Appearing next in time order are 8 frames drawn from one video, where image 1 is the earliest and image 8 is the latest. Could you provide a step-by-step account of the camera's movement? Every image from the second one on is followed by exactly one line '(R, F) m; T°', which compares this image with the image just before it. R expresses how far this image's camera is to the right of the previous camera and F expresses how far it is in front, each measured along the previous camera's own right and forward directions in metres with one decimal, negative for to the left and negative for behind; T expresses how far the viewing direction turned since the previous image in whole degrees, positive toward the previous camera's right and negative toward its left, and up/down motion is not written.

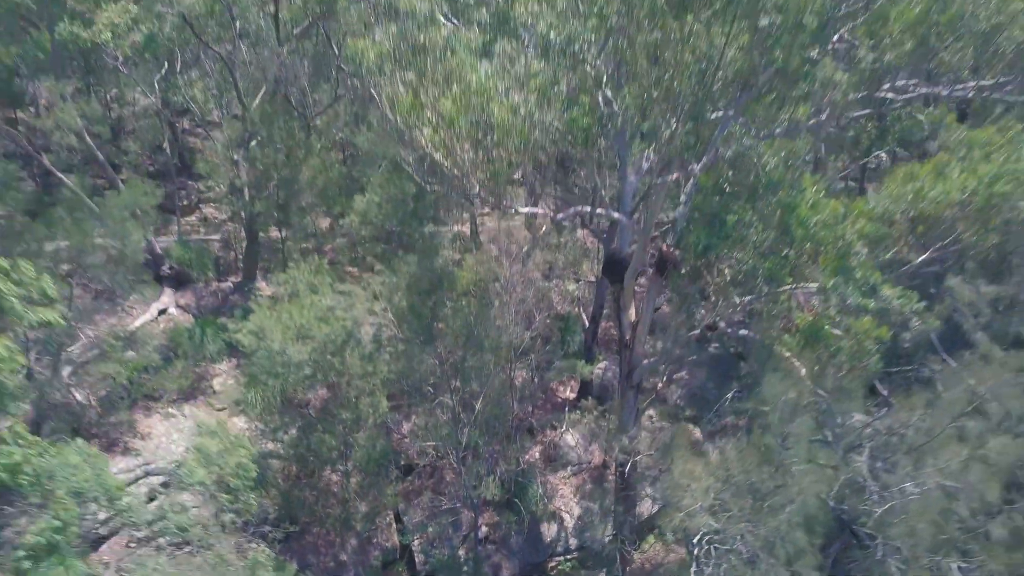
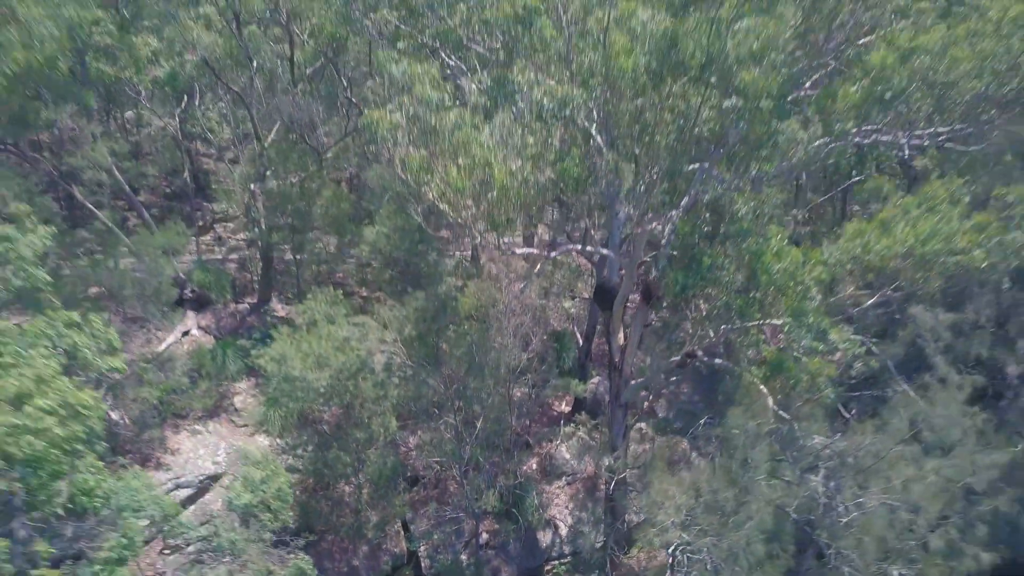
(0.0, -0.9) m; 0°
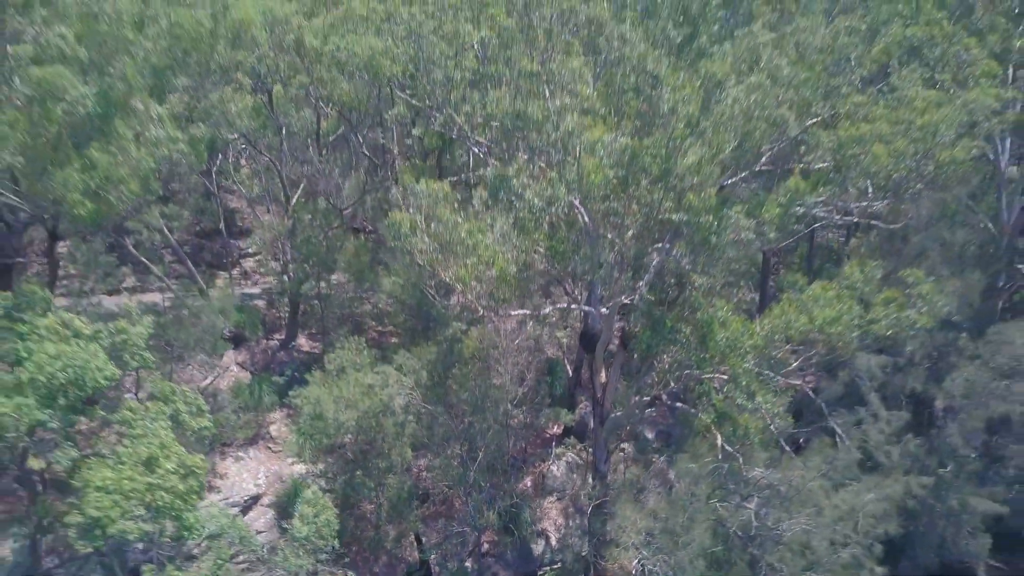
(0.0, -1.8) m; 0°
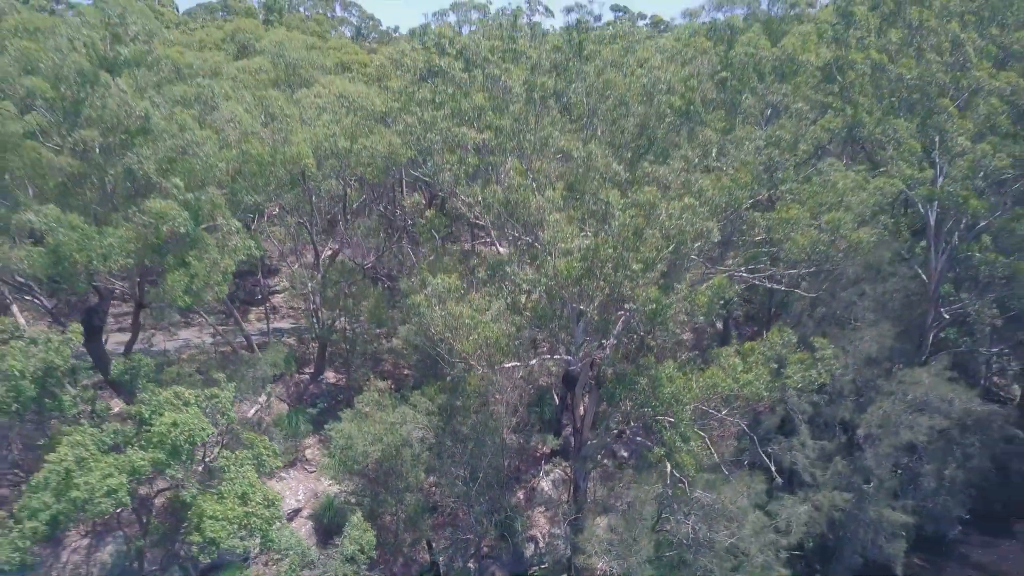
(+0.1, -2.7) m; 0°
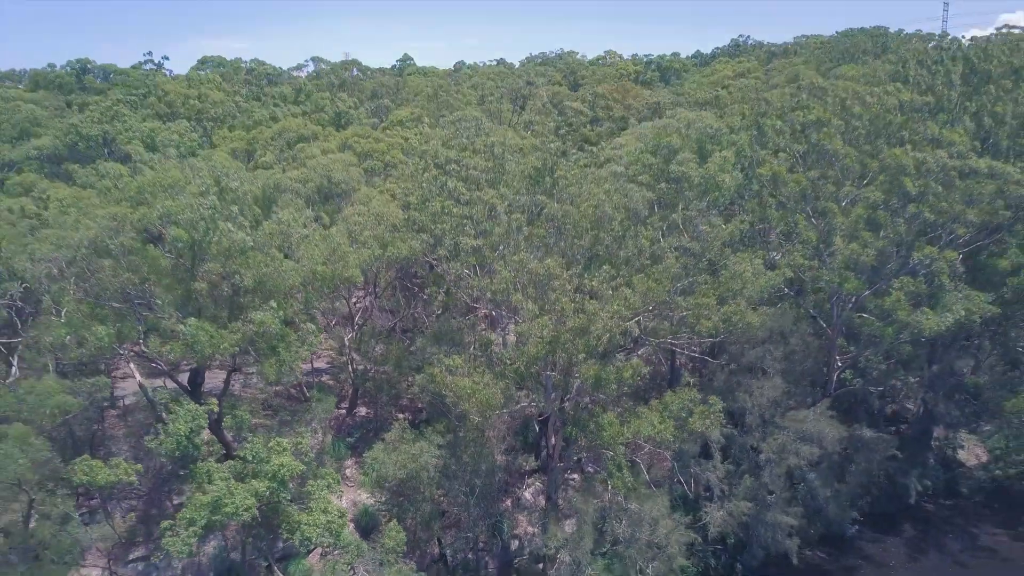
(+0.3, -5.3) m; 0°
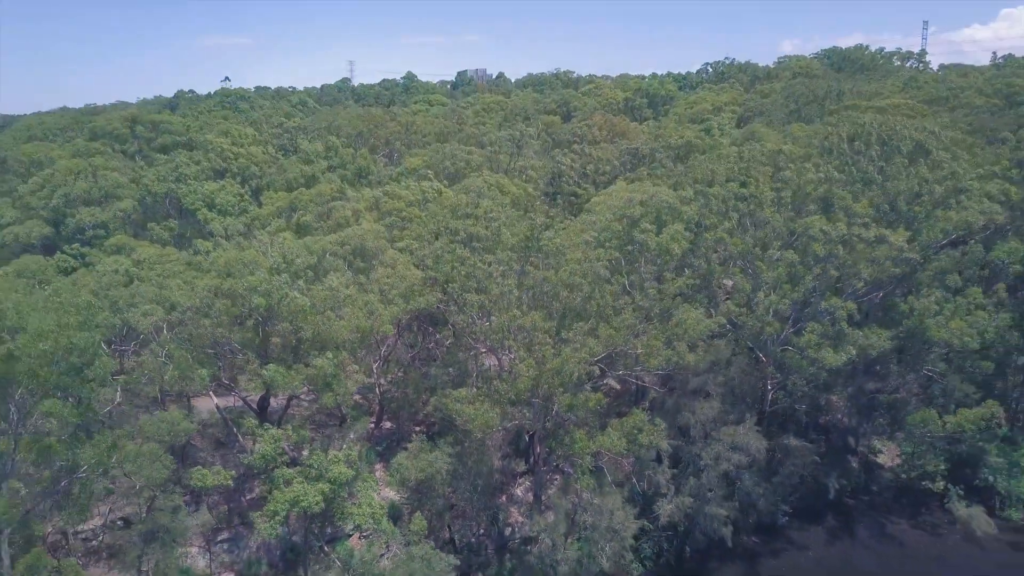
(+0.2, -5.8) m; 0°
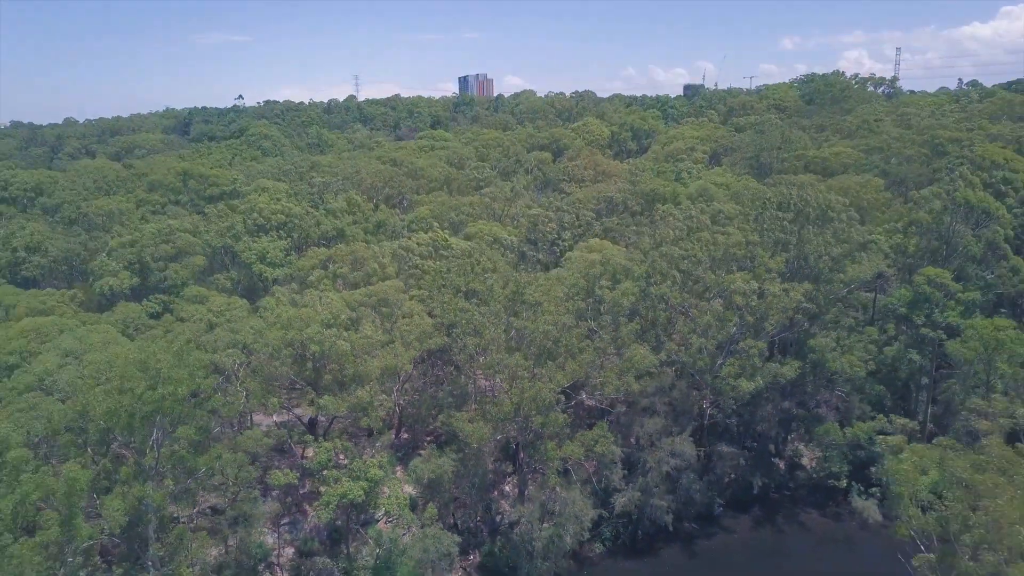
(+0.5, -8.0) m; 0°
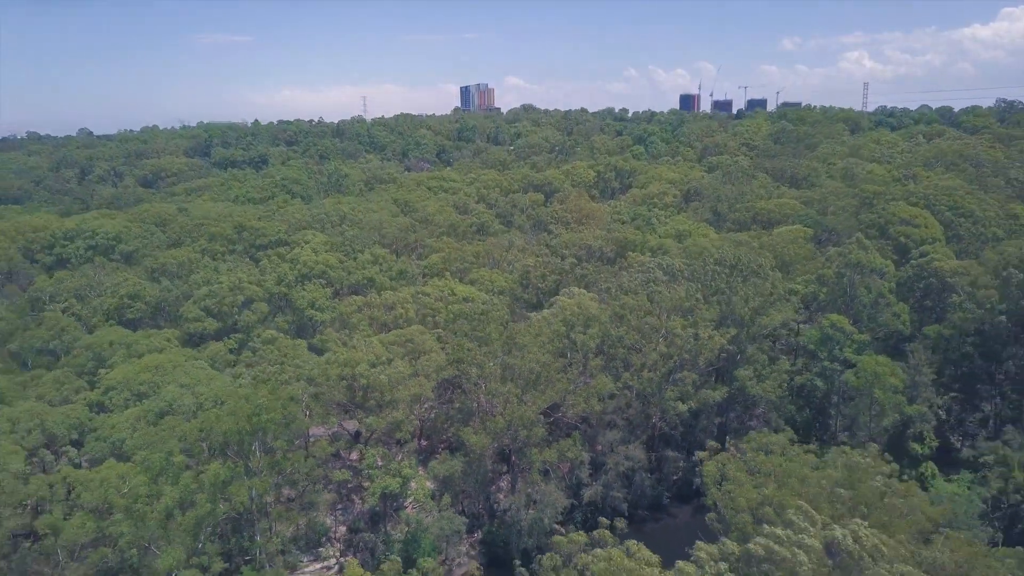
(+0.4, -11.2) m; 0°
